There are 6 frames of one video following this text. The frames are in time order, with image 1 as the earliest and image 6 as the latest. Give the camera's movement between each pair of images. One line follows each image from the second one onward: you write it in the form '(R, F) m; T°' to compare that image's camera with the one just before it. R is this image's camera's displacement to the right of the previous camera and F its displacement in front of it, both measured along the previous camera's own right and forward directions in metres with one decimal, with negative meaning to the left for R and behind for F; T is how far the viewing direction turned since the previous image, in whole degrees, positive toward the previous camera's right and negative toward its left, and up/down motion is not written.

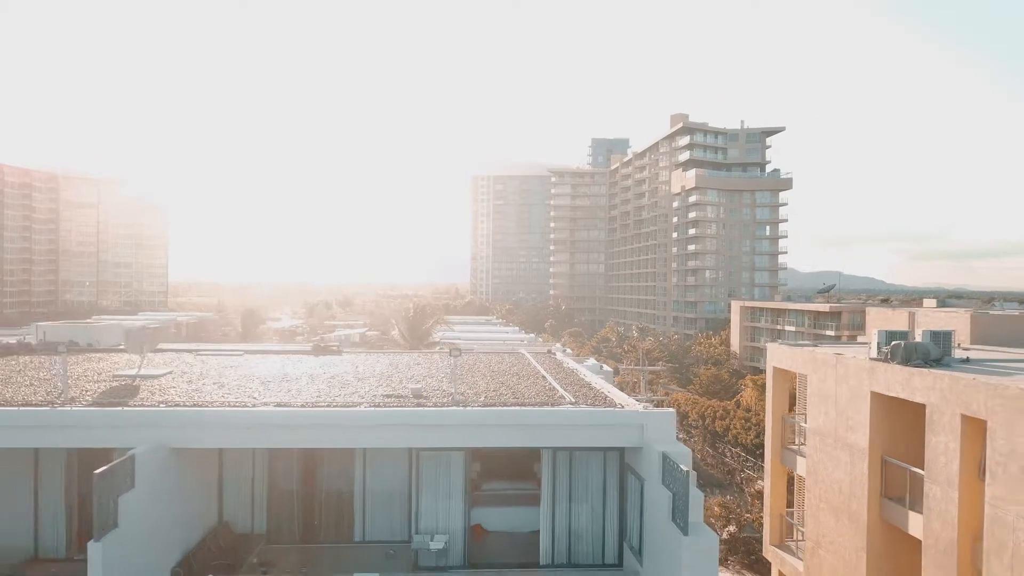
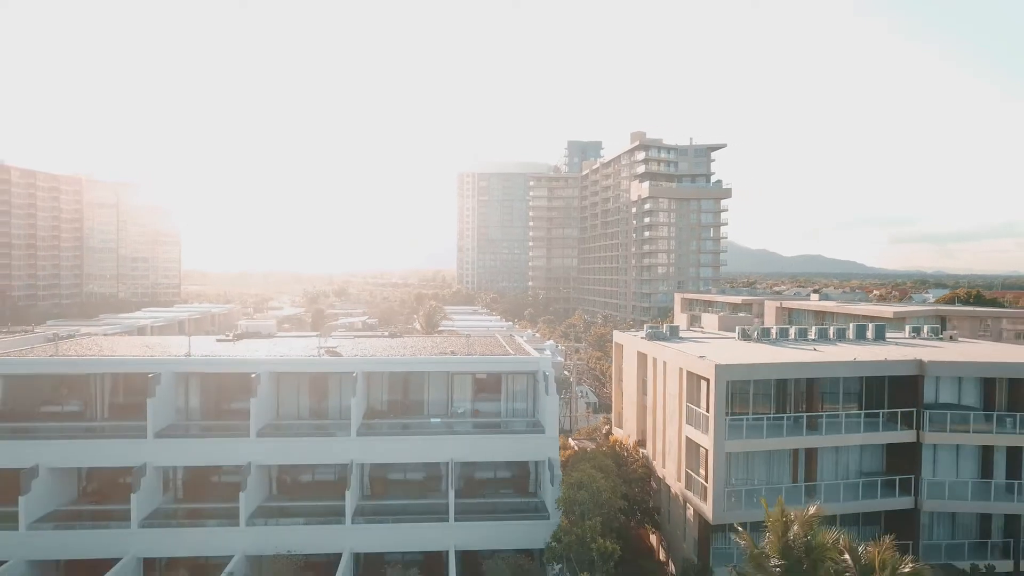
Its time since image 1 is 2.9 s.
(+0.3, -17.5) m; +1°
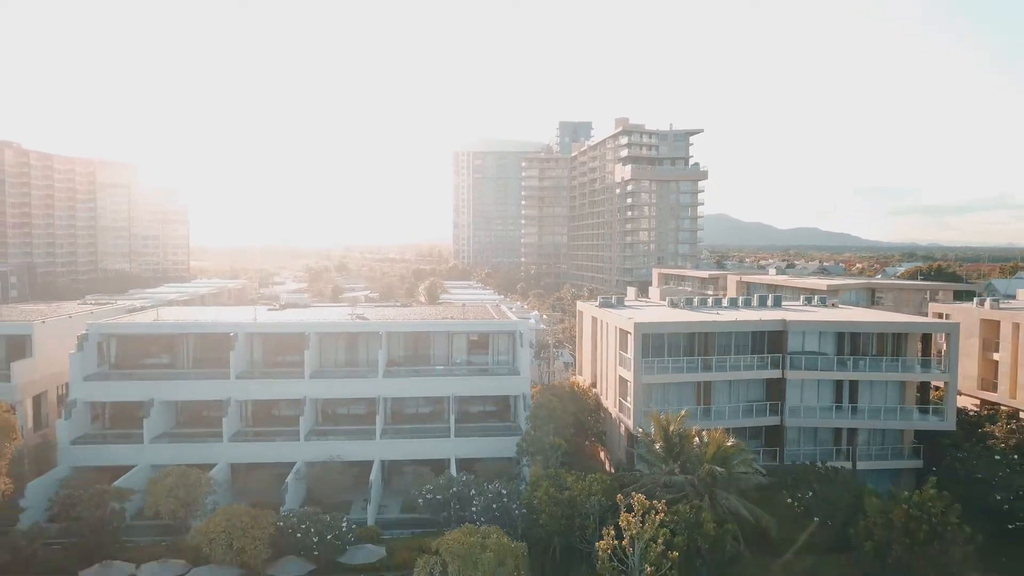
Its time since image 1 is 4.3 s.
(+0.6, -9.5) m; 0°
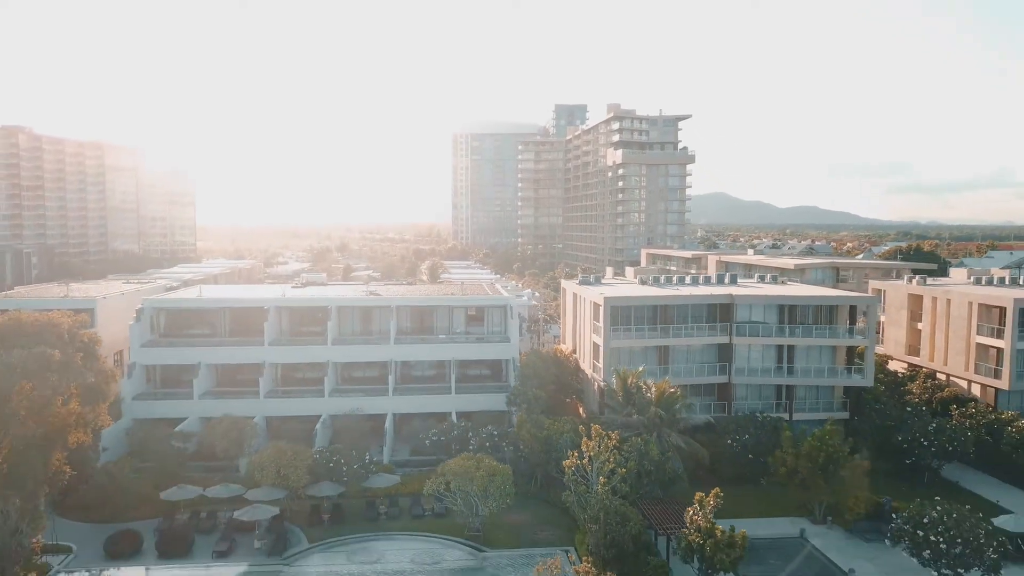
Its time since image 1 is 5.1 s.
(+0.4, -6.2) m; 0°
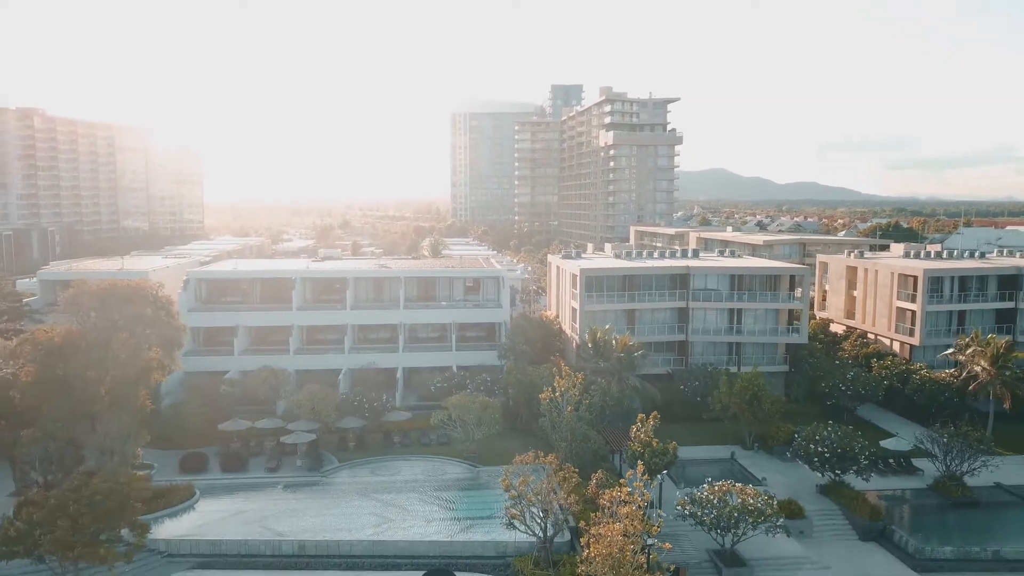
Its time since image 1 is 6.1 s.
(+0.5, -7.2) m; 0°
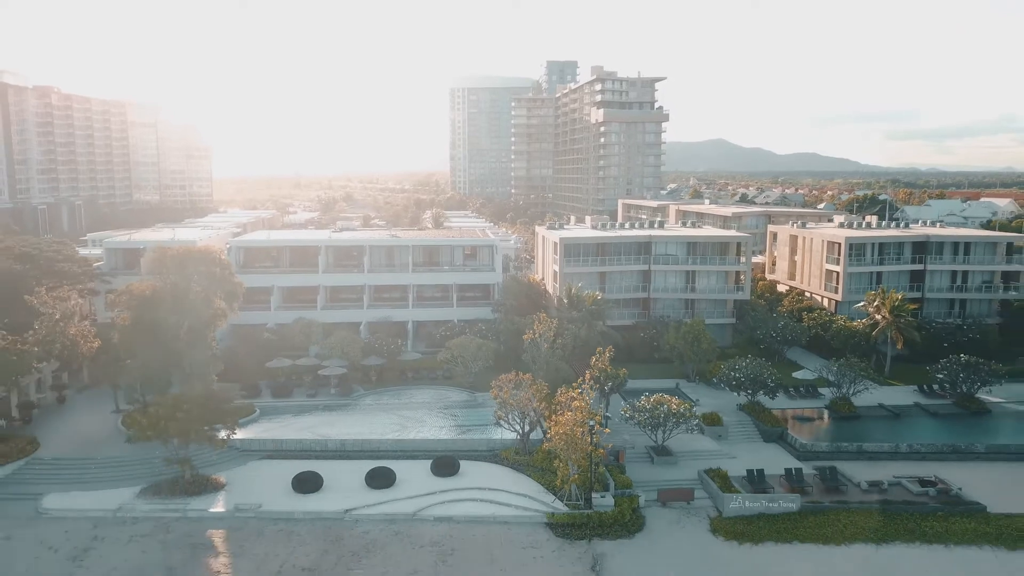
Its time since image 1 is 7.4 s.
(+0.6, -9.1) m; 0°
